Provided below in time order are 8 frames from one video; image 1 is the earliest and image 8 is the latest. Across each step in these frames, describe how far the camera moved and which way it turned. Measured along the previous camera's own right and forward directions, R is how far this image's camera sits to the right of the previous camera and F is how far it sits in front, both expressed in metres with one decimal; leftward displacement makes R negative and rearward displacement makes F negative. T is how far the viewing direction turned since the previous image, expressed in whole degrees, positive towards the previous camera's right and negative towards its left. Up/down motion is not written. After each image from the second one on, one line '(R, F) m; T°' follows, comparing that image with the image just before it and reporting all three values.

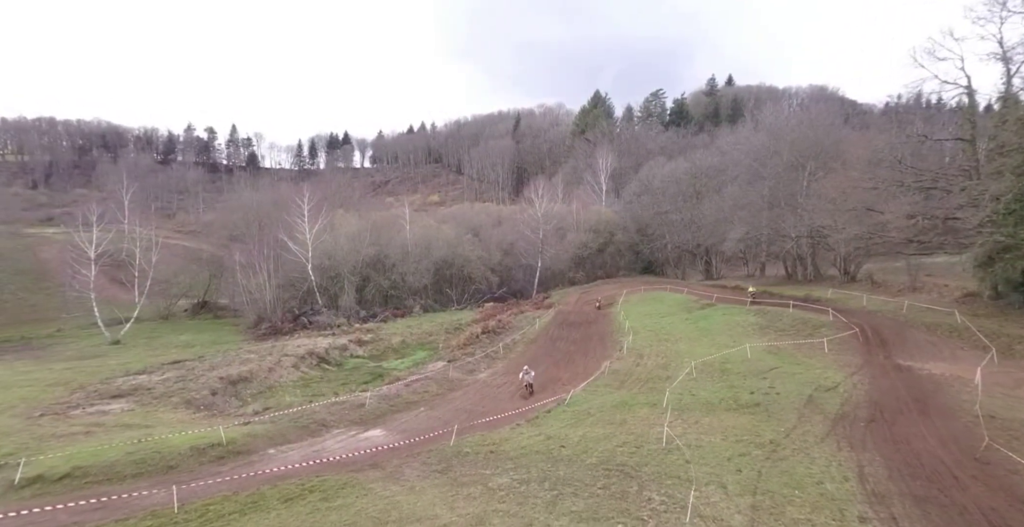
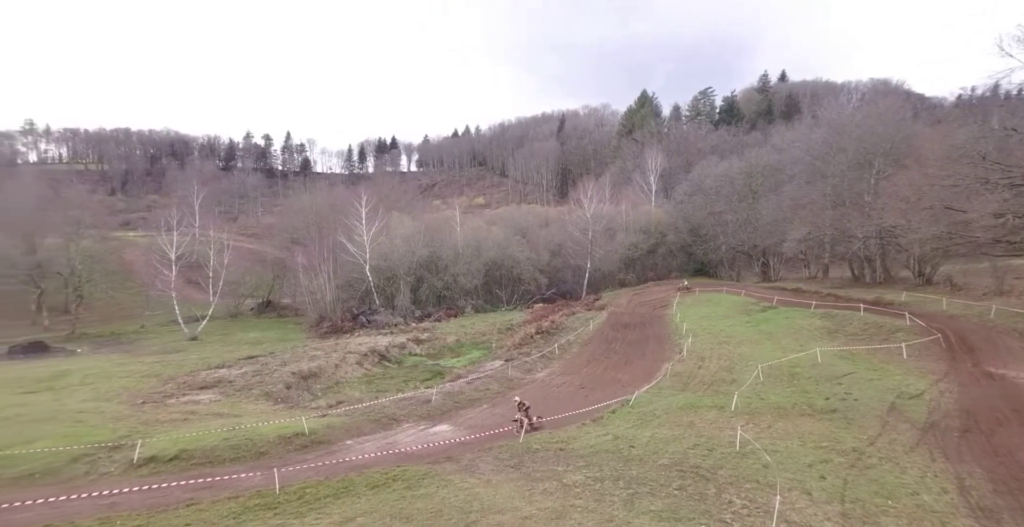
(-0.5, -0.2) m; -4°
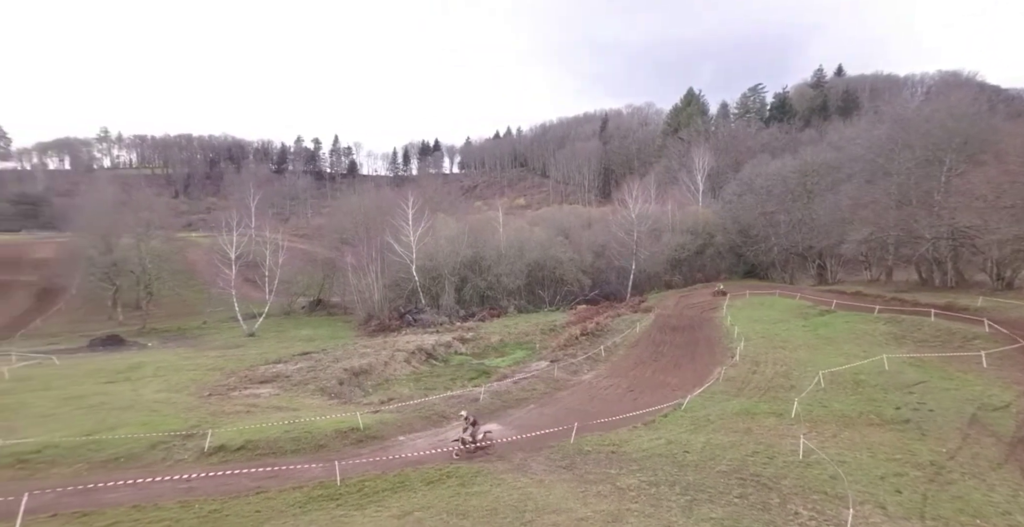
(-0.2, -0.1) m; -4°
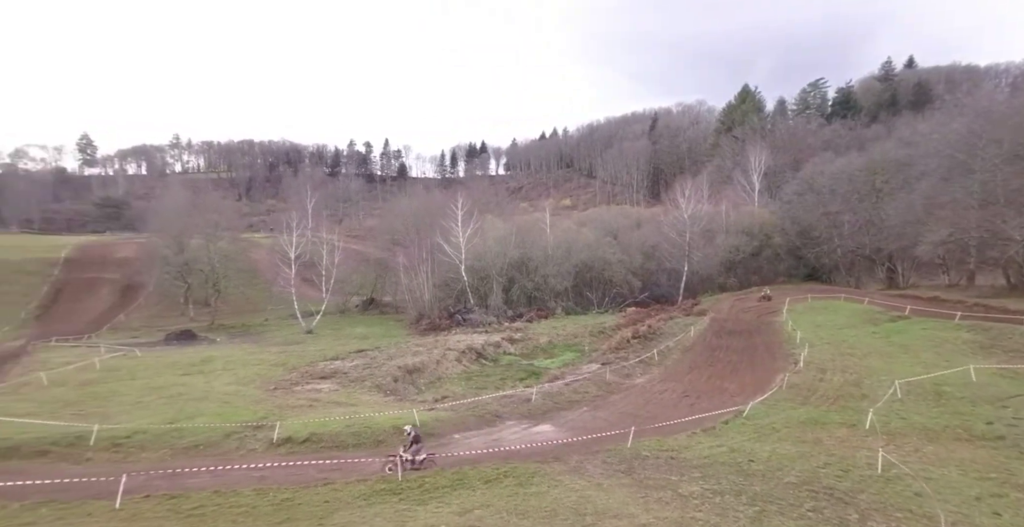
(-0.2, -0.1) m; -4°
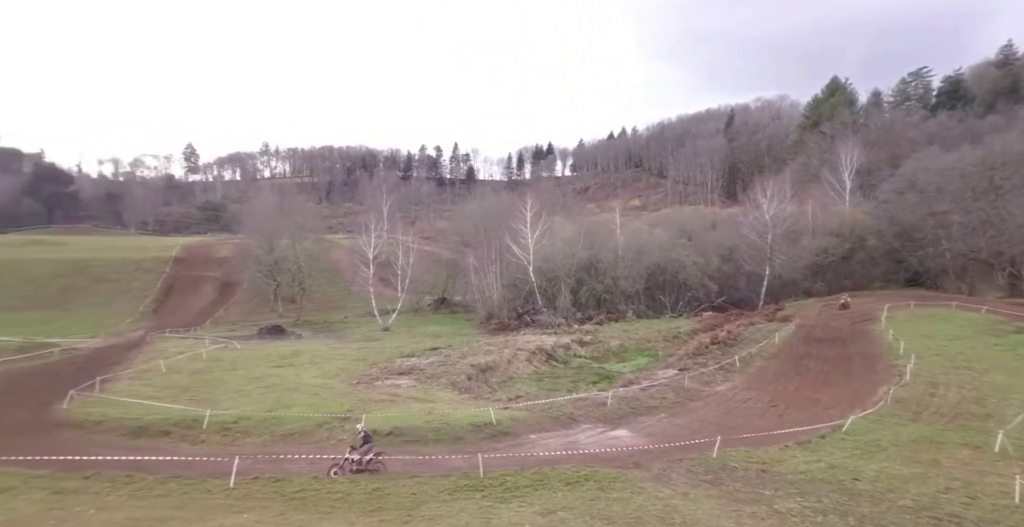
(-0.3, +0.3) m; -6°
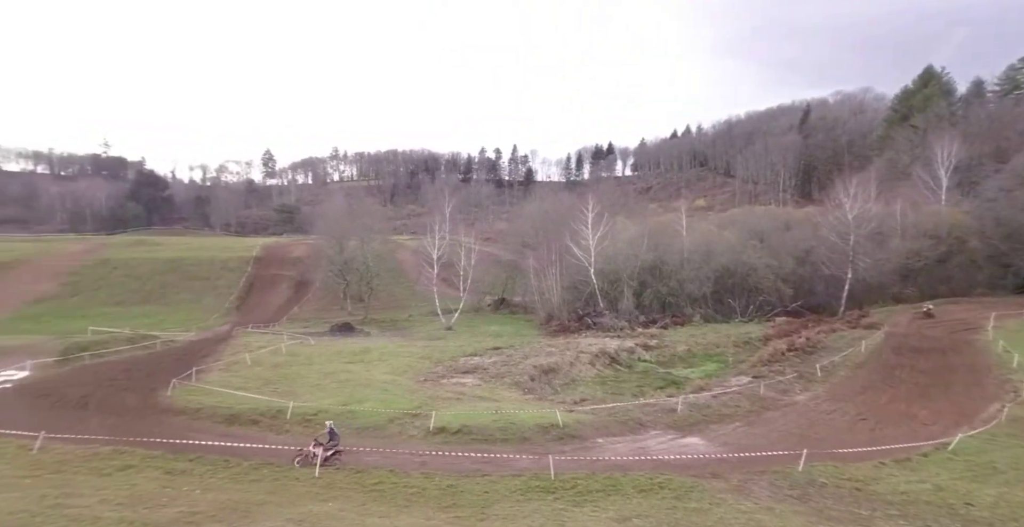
(-0.3, +0.4) m; -6°
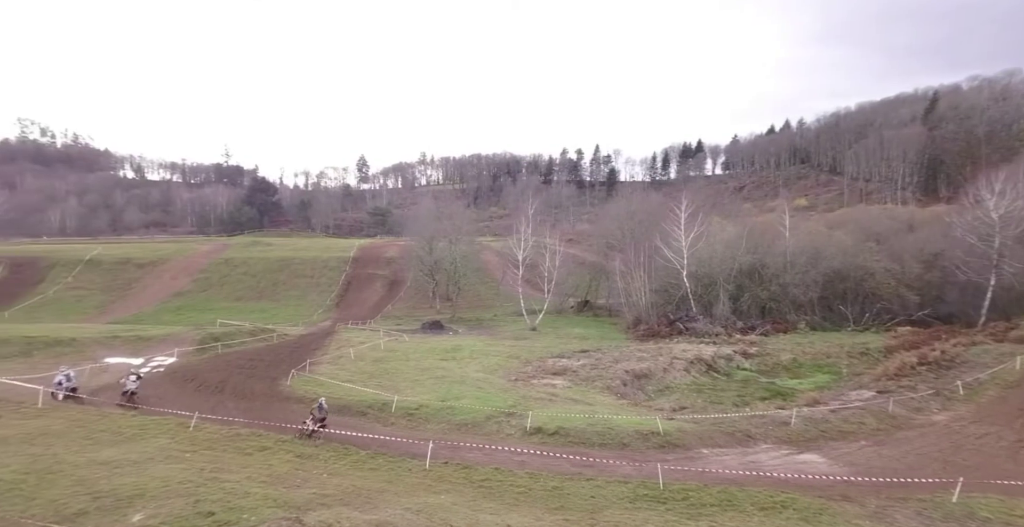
(-0.7, +0.6) m; -8°
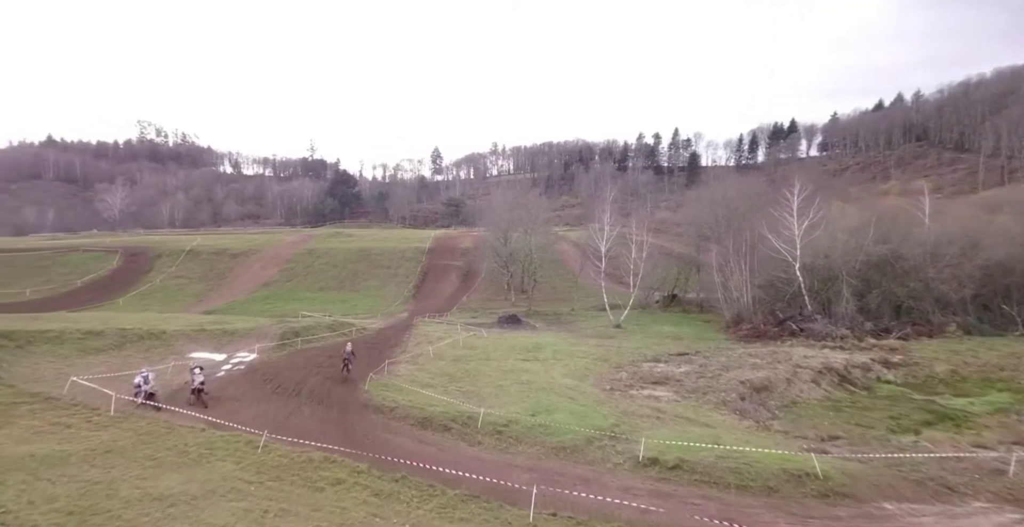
(-1.4, +4.2) m; -7°
